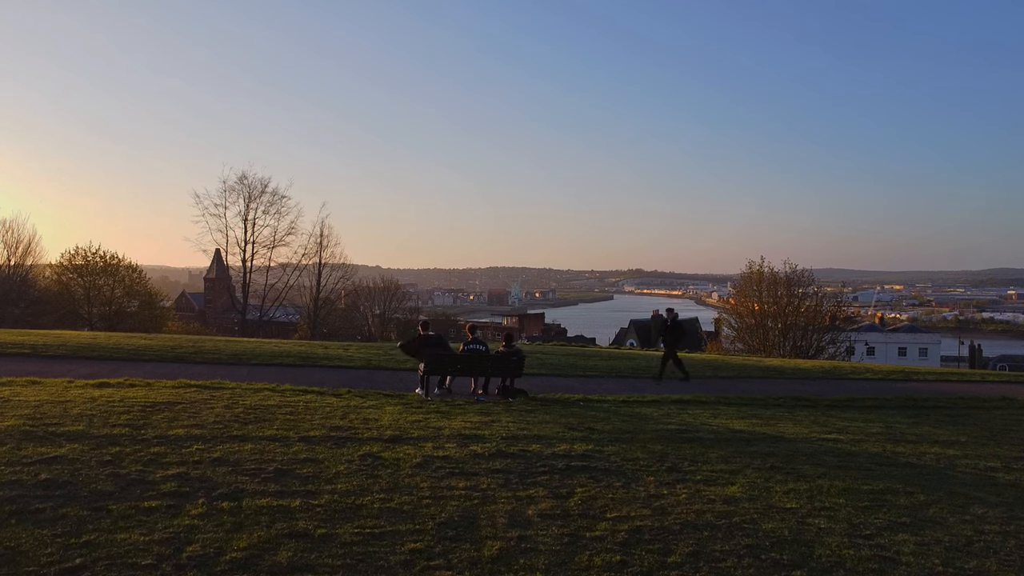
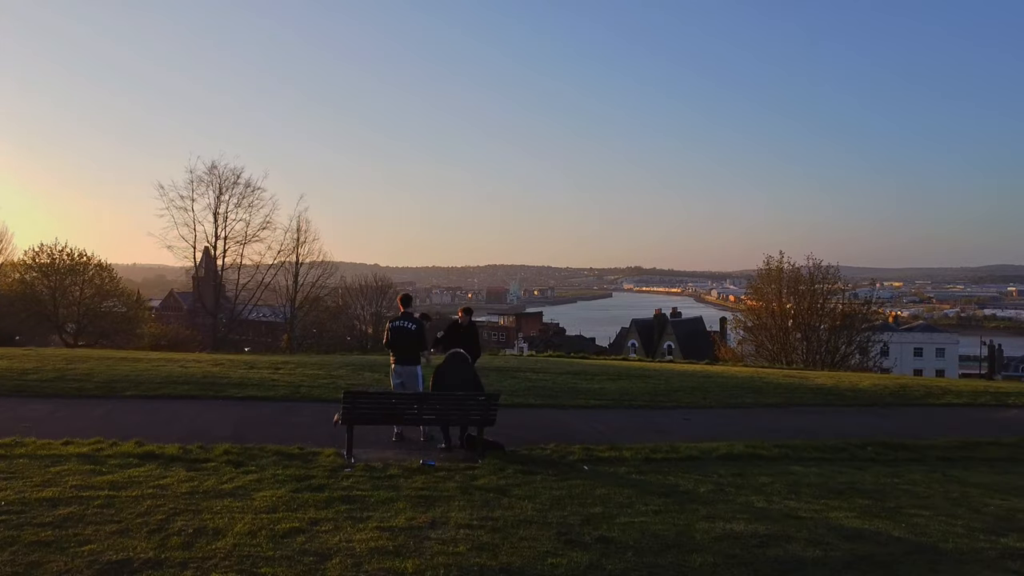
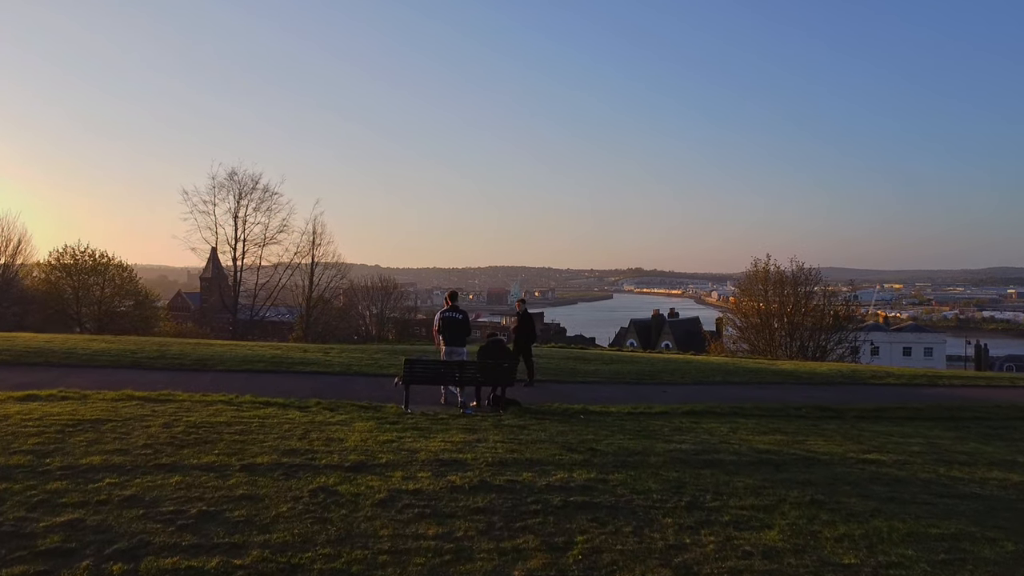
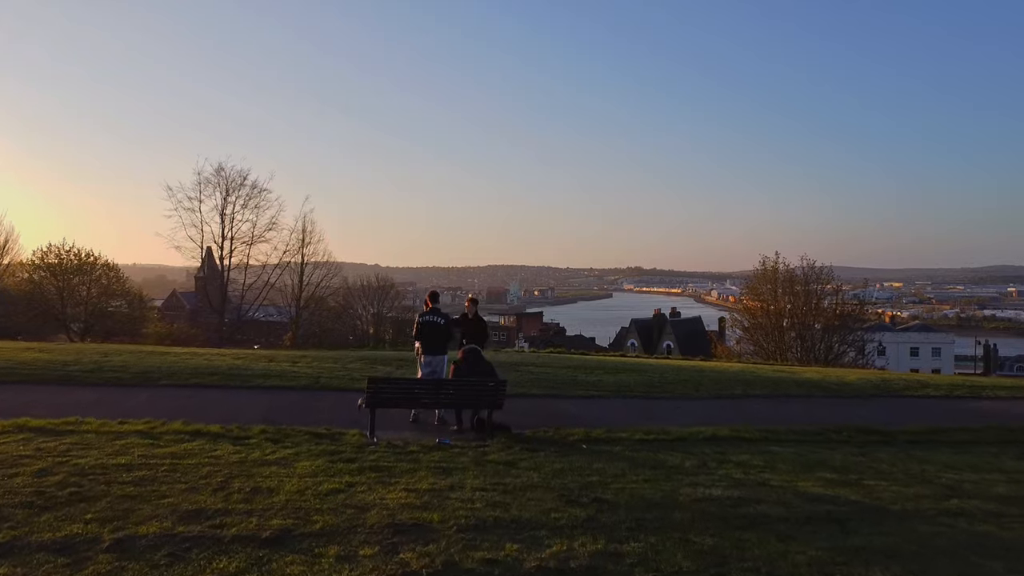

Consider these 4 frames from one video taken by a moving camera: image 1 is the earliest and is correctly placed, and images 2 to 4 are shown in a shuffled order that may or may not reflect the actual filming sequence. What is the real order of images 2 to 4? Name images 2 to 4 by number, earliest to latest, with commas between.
3, 4, 2
